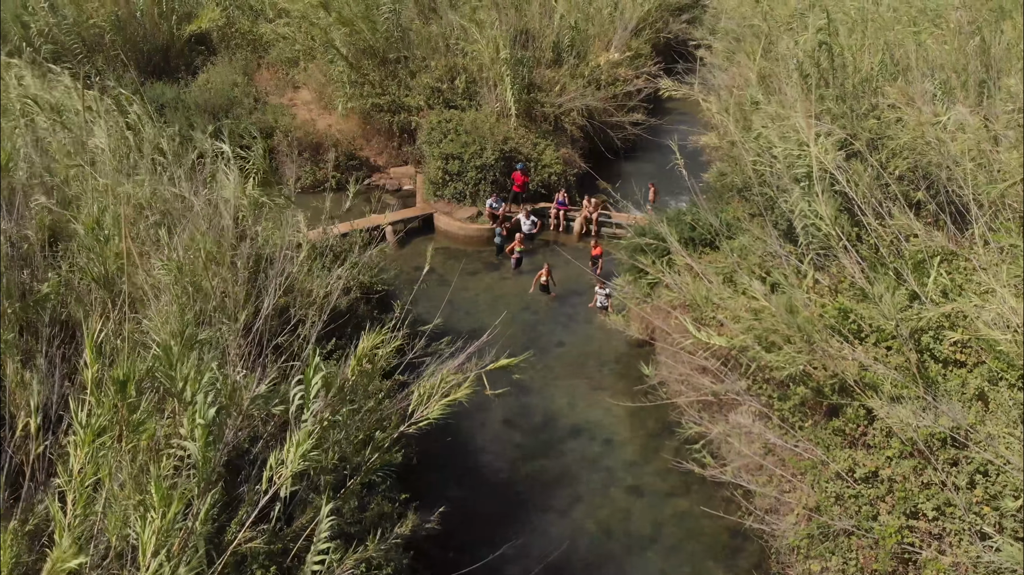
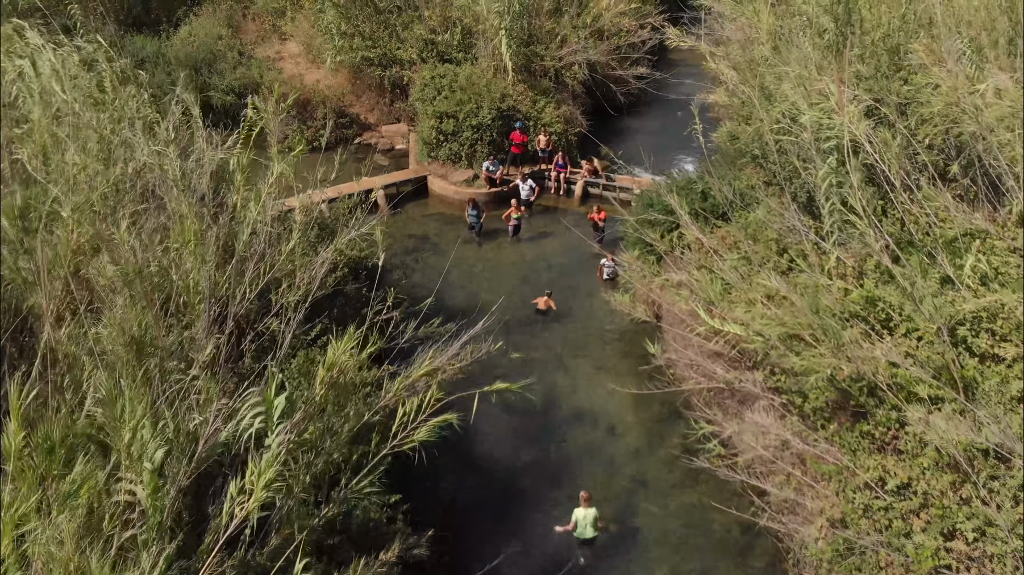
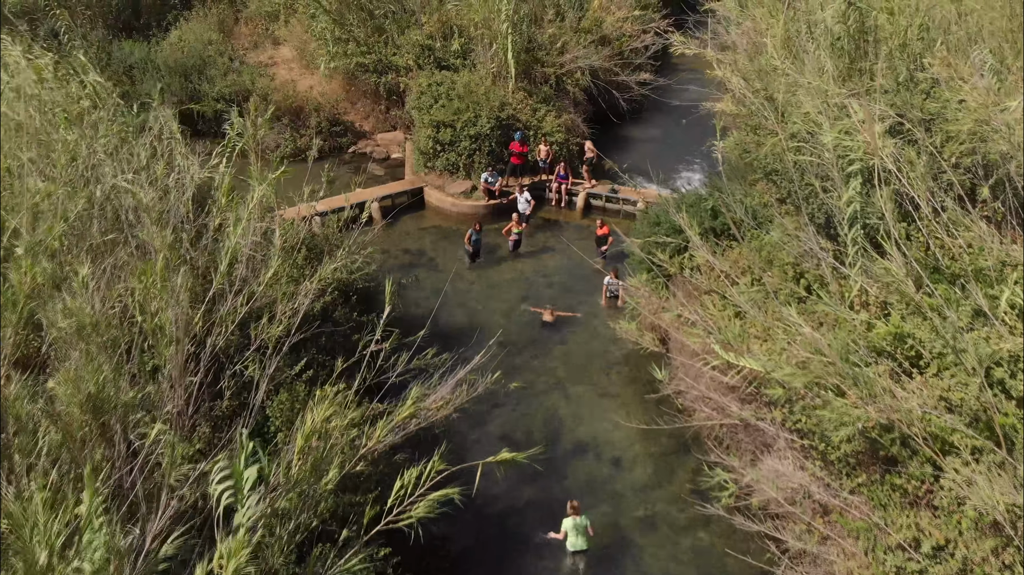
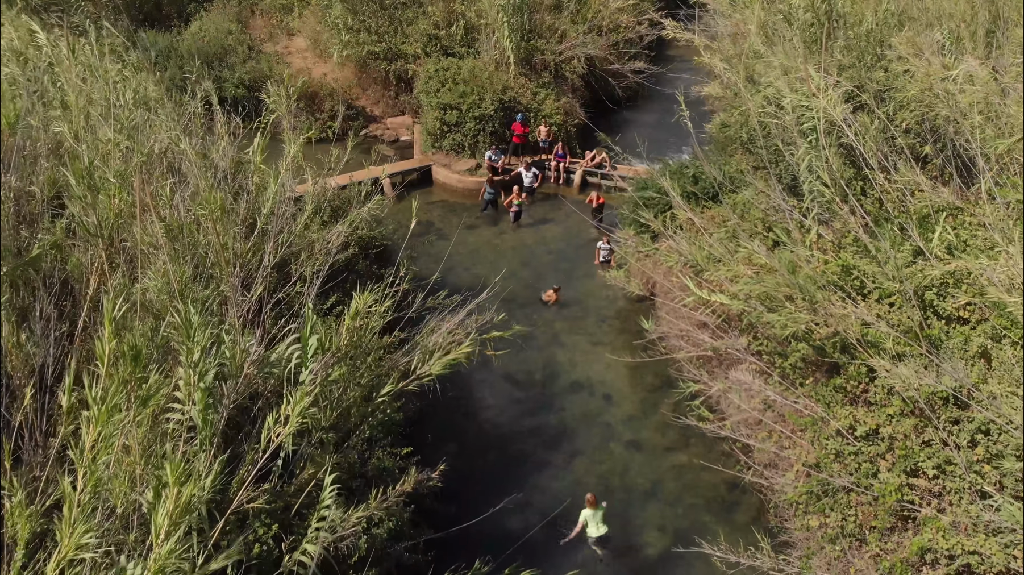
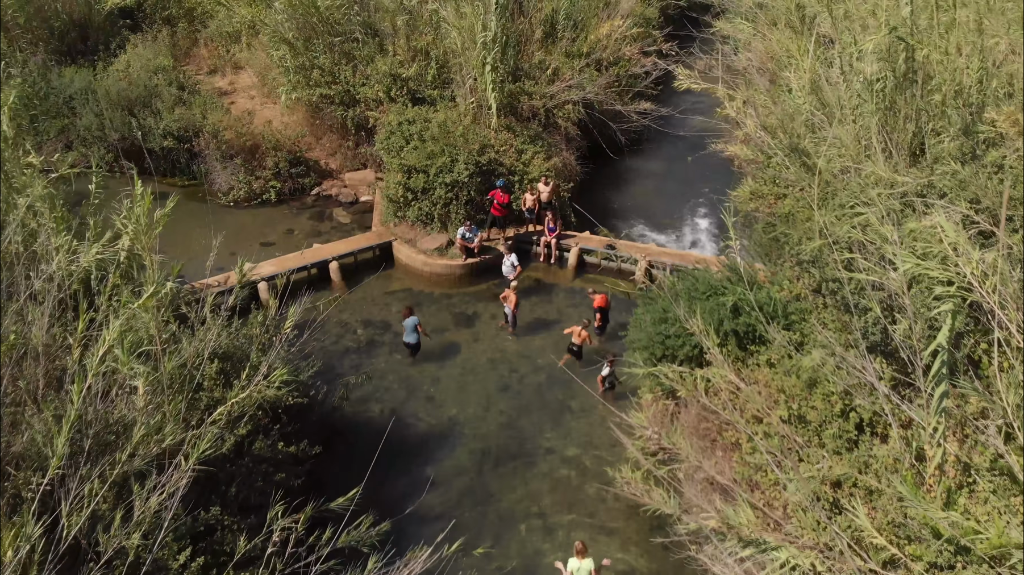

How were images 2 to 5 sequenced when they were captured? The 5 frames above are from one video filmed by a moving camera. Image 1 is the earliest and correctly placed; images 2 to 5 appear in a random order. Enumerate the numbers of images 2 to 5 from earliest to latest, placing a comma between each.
4, 2, 3, 5
